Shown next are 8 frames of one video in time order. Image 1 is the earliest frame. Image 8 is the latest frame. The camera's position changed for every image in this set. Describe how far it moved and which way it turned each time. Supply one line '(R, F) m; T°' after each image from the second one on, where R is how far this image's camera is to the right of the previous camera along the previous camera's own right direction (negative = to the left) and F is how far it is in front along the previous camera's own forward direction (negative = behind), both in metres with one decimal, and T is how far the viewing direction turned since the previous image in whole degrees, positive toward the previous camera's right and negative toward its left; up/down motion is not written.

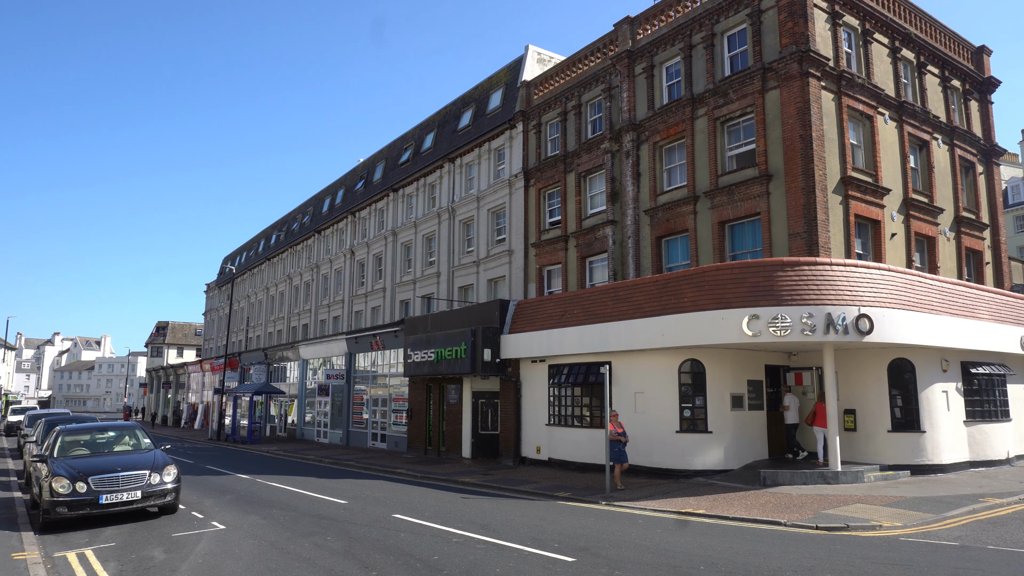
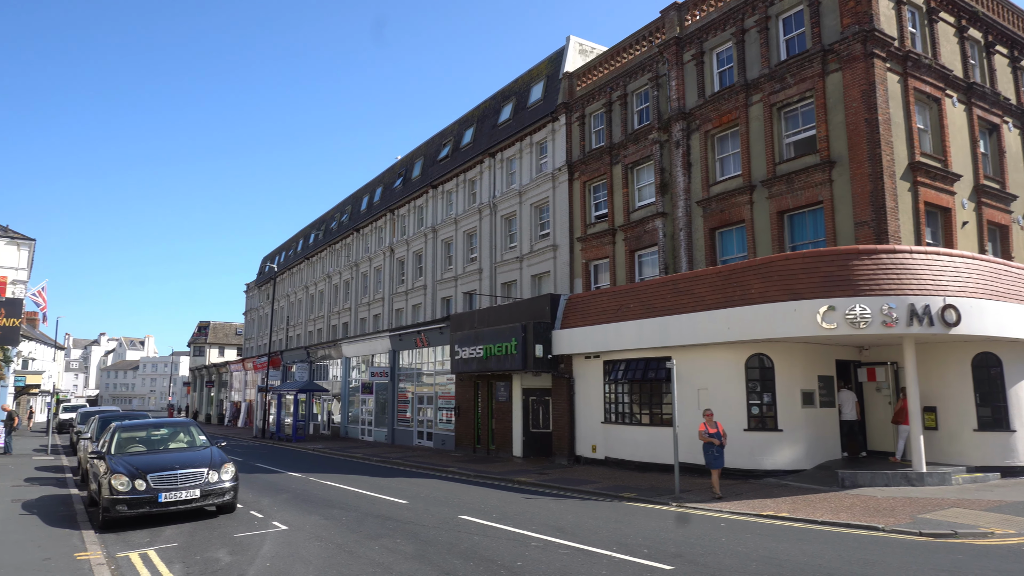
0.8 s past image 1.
(-0.5, +0.5) m; -3°
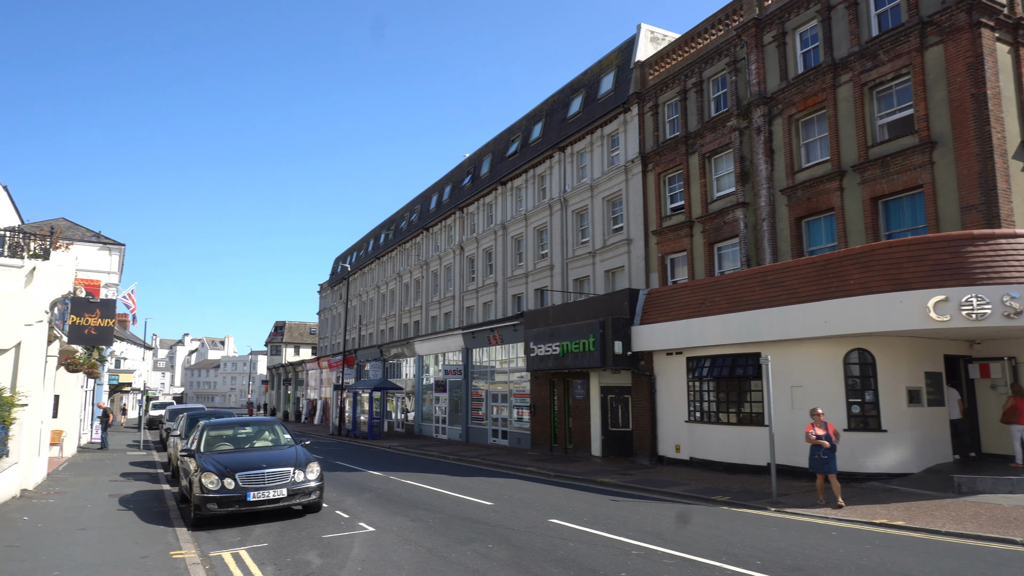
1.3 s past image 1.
(-0.3, +0.4) m; -5°
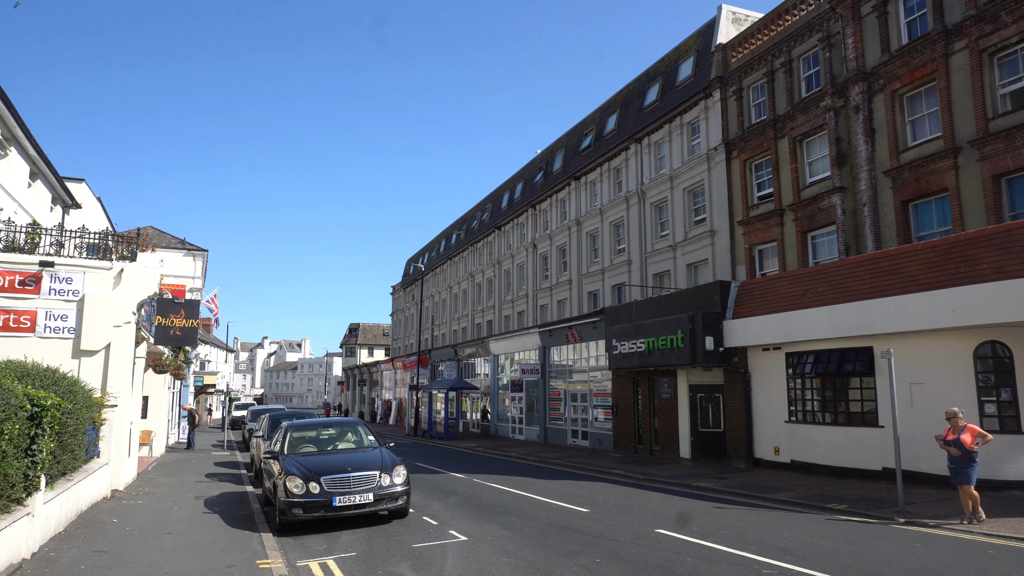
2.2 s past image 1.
(-0.3, +0.7) m; -5°
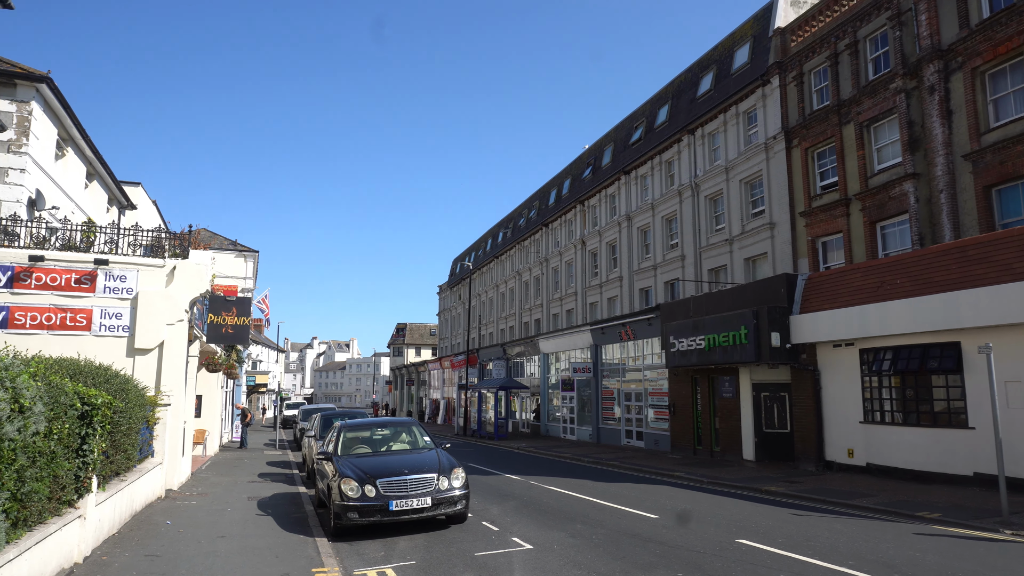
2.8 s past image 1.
(-0.2, +0.5) m; -4°
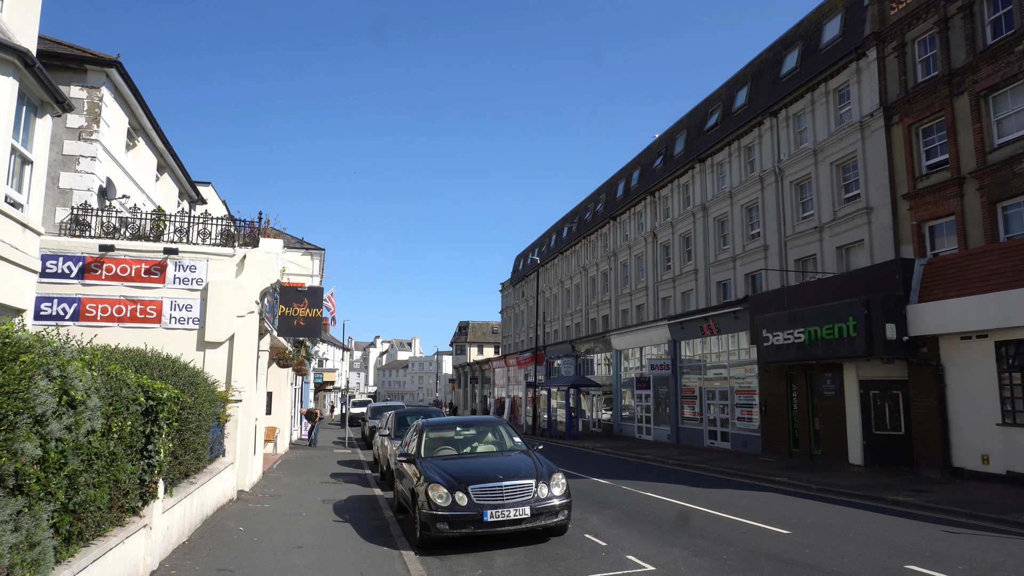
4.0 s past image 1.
(-0.5, +1.0) m; -5°
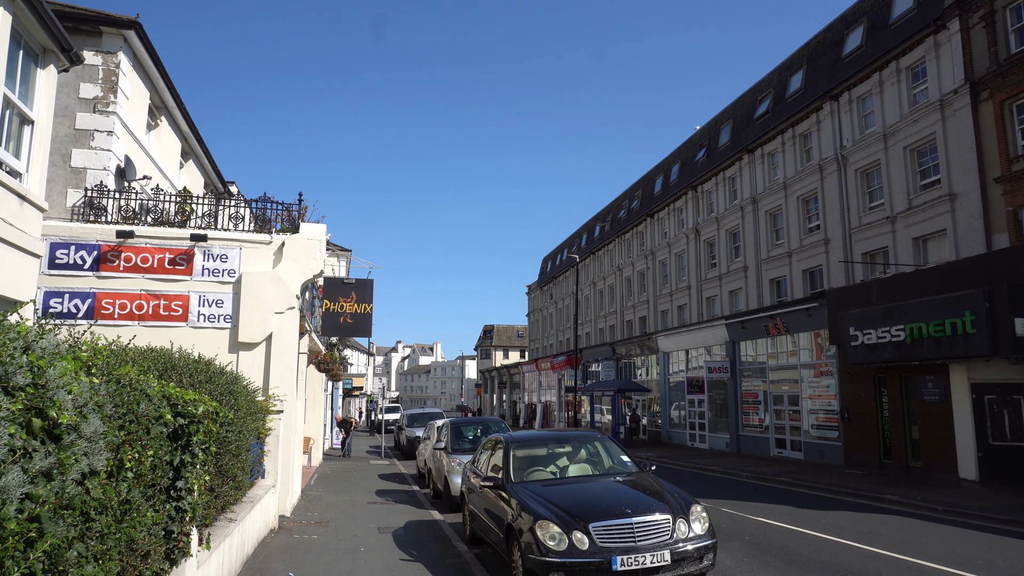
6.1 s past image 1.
(-0.9, +1.7) m; -1°
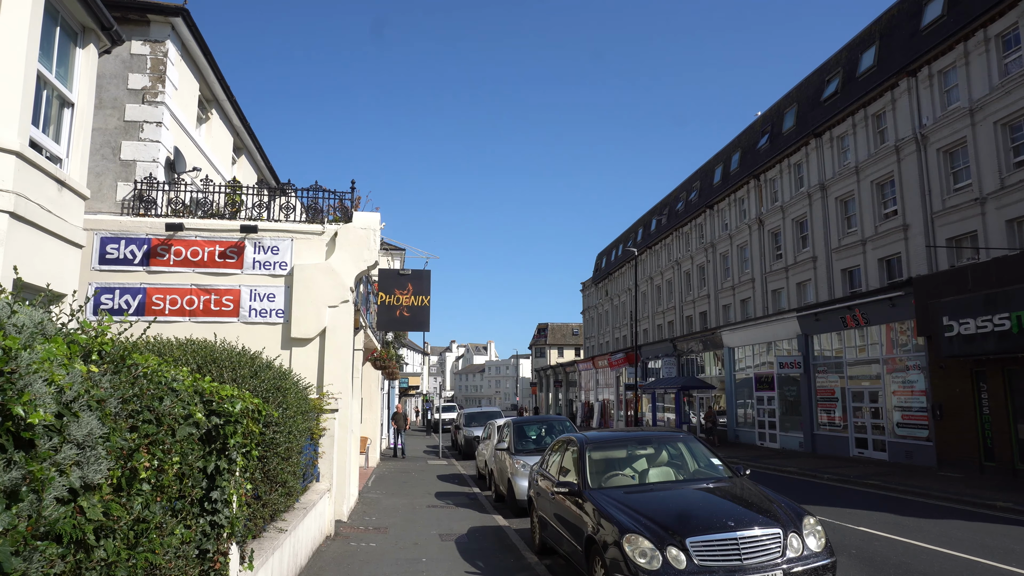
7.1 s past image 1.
(-0.2, +0.7) m; -4°
